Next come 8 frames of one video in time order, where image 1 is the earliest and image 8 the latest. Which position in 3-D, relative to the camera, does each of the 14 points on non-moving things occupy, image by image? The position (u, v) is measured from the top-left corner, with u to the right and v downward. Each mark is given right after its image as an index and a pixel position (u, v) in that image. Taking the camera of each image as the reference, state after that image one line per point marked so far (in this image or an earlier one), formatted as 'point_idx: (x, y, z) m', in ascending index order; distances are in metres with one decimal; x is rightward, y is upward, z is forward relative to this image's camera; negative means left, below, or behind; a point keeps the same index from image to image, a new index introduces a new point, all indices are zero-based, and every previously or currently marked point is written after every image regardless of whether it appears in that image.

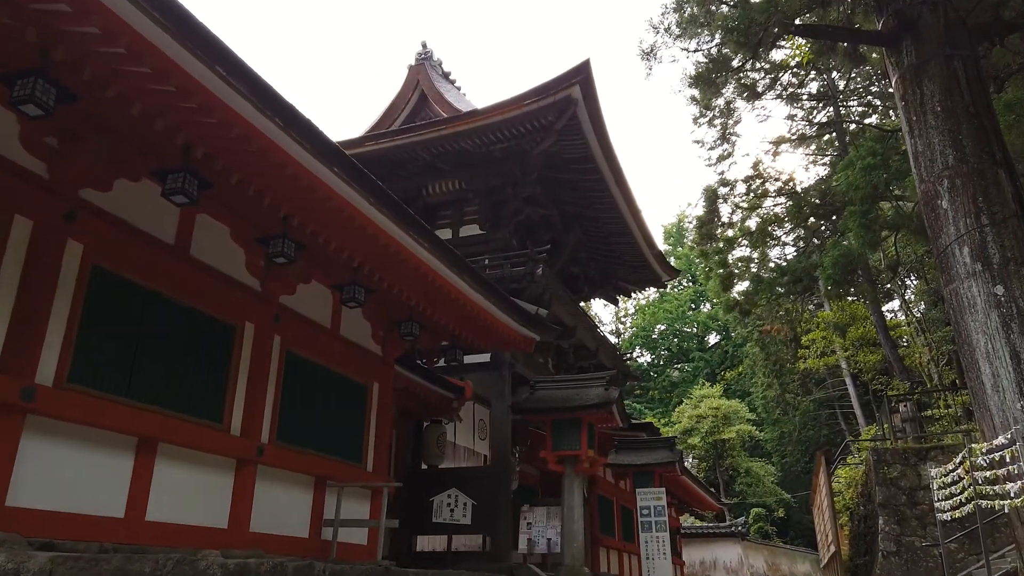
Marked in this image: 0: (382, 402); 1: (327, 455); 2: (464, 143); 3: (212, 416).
0: (-1.2, -1.1, +7.2) m
1: (-1.5, -1.3, +6.3) m
2: (-0.6, +1.7, +9.3) m
3: (-2.0, -0.8, +5.1) m
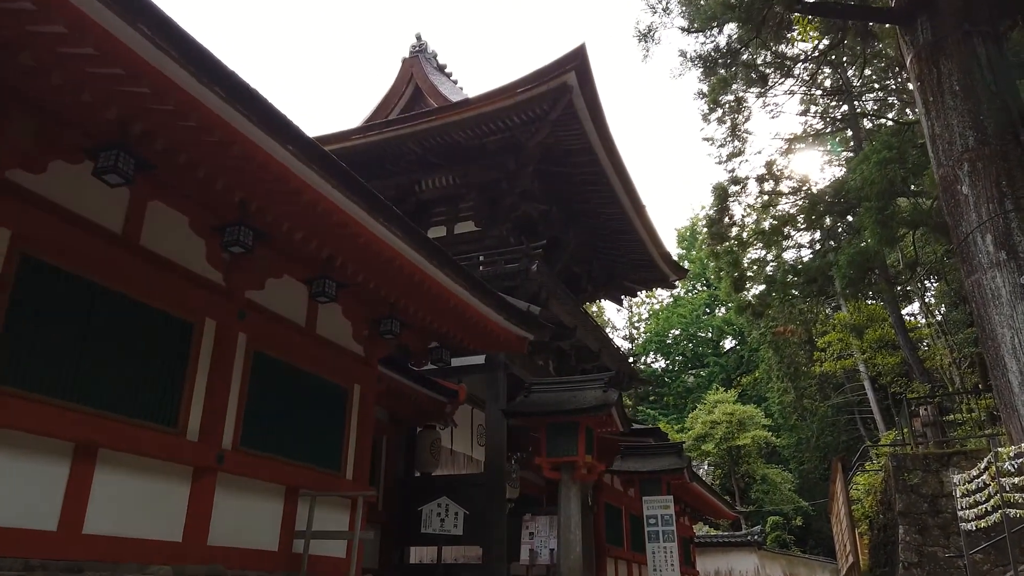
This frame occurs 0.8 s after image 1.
0: (-1.3, -1.0, +6.8) m
1: (-1.6, -1.3, +5.9) m
2: (-0.7, +1.7, +8.9) m
3: (-2.1, -0.8, +4.7) m
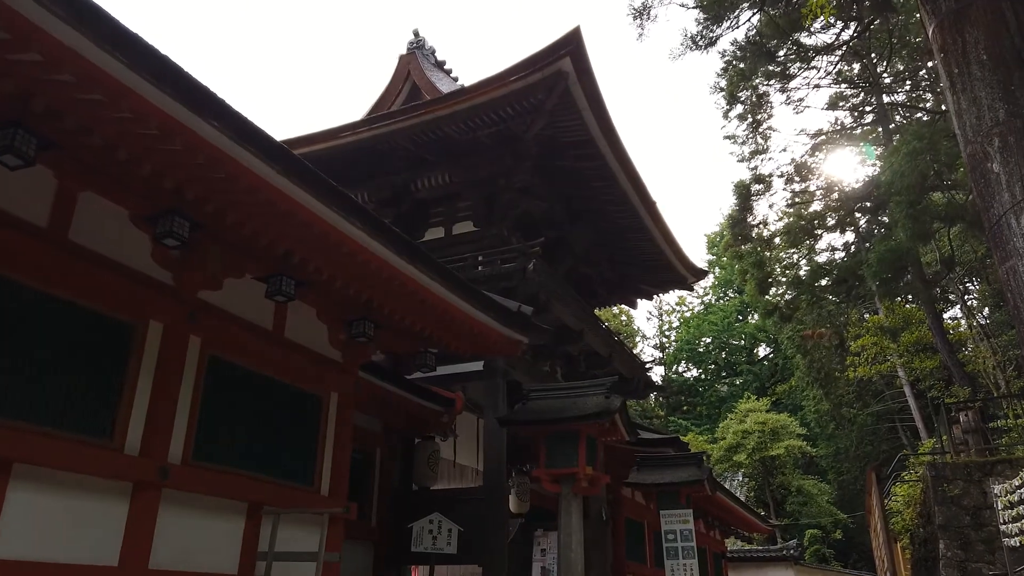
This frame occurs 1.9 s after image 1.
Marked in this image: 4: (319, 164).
0: (-1.4, -1.0, +6.3) m
1: (-1.7, -1.3, +5.4) m
2: (-0.7, +1.7, +8.4) m
3: (-2.3, -0.8, +4.3) m
4: (-2.4, +1.5, +9.3) m
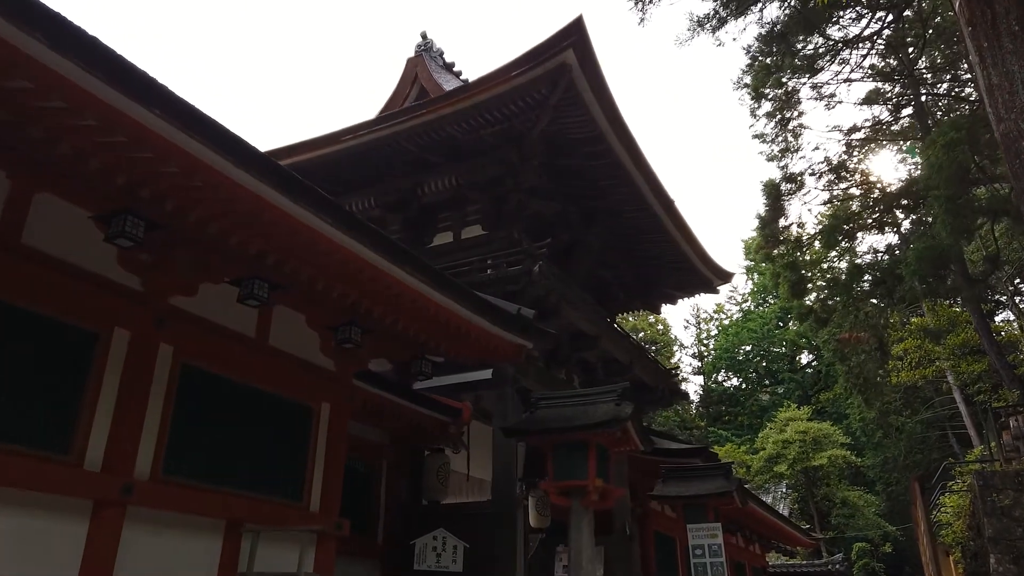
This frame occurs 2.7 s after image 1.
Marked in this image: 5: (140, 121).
0: (-1.4, -1.1, +6.0) m
1: (-1.8, -1.3, +5.1) m
2: (-0.7, +1.7, +8.1) m
3: (-2.4, -0.8, +4.1) m
4: (-2.2, +1.4, +9.1) m
5: (-1.7, +0.8, +3.6) m
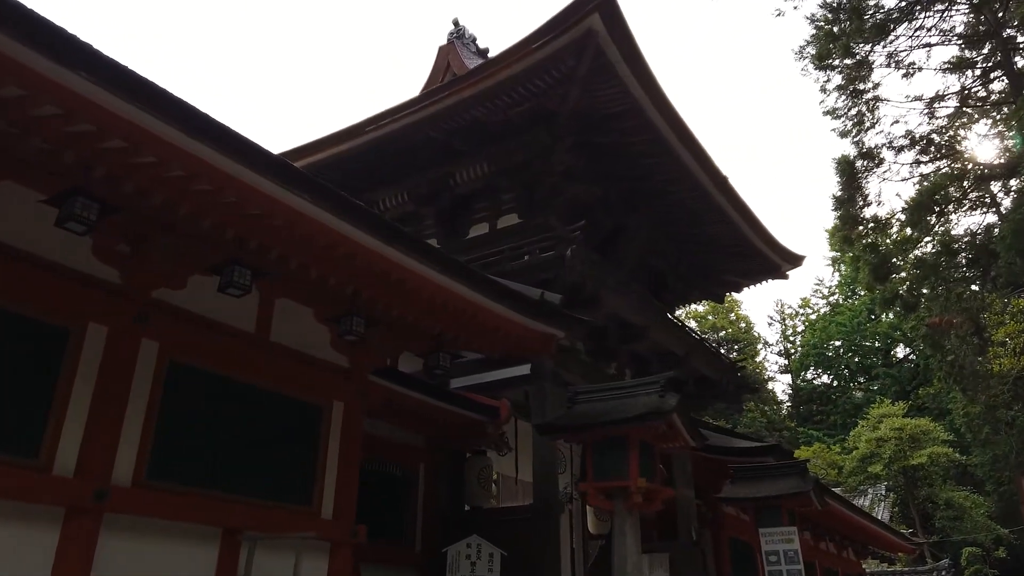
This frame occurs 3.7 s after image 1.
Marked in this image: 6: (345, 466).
0: (-1.2, -1.0, +5.6) m
1: (-1.6, -1.3, +4.8) m
2: (-0.4, +1.7, +7.7) m
3: (-2.4, -0.8, +3.8) m
4: (-1.8, +1.4, +8.9) m
5: (-1.8, +0.8, +3.3) m
6: (-1.2, -1.3, +5.5) m
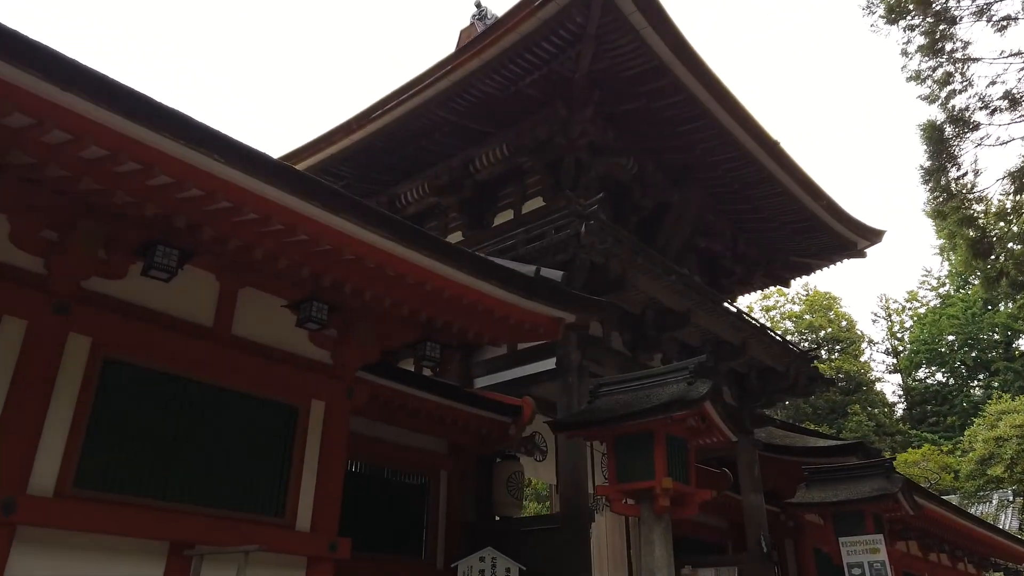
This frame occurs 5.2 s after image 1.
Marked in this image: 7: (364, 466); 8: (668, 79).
0: (-1.2, -0.9, +5.1) m
1: (-1.7, -1.2, +4.3) m
2: (-0.3, +1.8, +7.1) m
3: (-2.6, -0.7, +3.4) m
4: (-1.6, +1.4, +8.4) m
5: (-2.2, +0.9, +2.8) m
6: (-1.2, -1.2, +5.0) m
7: (-1.2, -1.4, +6.1) m
8: (+1.4, +1.9, +7.0) m
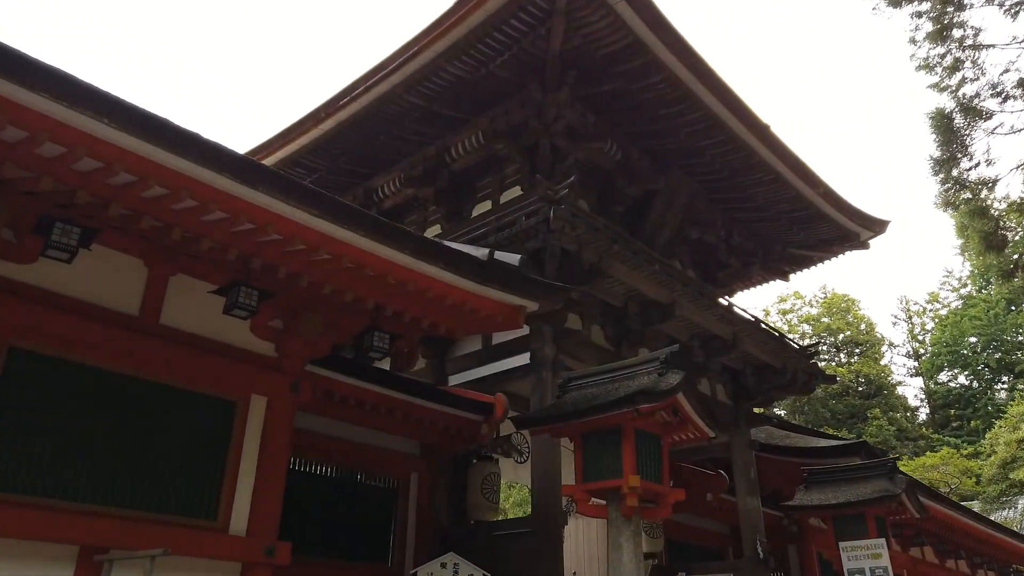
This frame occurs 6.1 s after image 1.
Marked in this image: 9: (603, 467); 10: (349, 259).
0: (-1.5, -0.8, +4.8) m
1: (-2.0, -1.1, +4.0) m
2: (-0.5, +1.9, +6.8) m
3: (-2.9, -0.6, +3.1) m
4: (-1.8, +1.4, +8.1) m
5: (-2.6, +1.0, +2.6) m
6: (-1.5, -1.1, +4.6) m
7: (-1.4, -1.3, +5.8) m
8: (+1.2, +2.0, +6.7) m
9: (+0.6, -1.1, +4.9) m
10: (-0.9, +0.2, +4.3) m
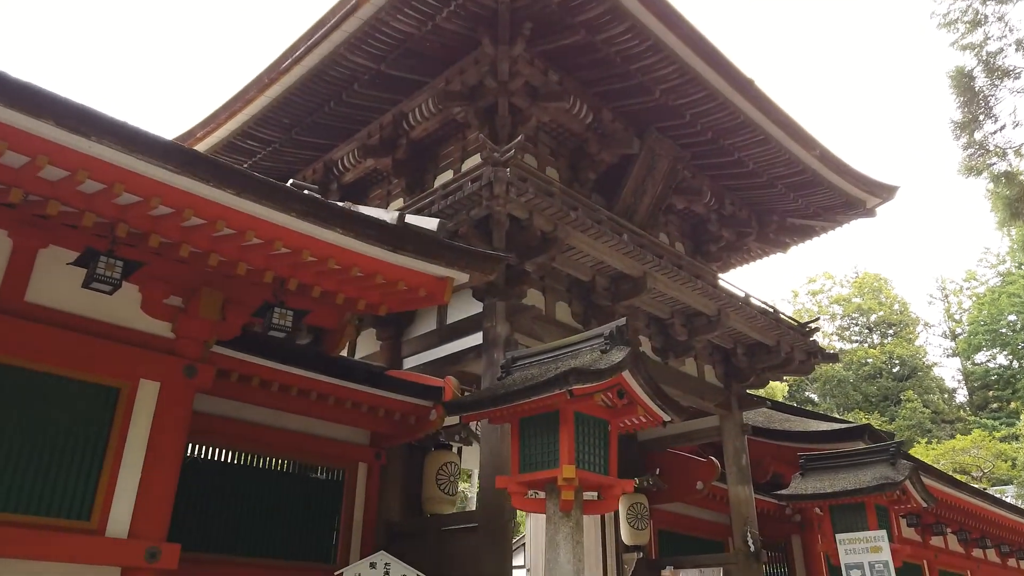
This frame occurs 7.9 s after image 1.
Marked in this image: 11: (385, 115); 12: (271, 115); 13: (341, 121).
0: (-1.9, -0.7, +4.3) m
1: (-2.5, -1.0, +3.5) m
2: (-0.9, +2.1, +6.2) m
3: (-3.4, -0.6, +2.7) m
4: (-2.1, +1.6, +7.6) m
5: (-3.1, +1.1, +2.1) m
6: (-1.9, -1.0, +4.1) m
7: (-1.8, -1.2, +5.3) m
8: (+0.7, +2.2, +6.0) m
9: (+0.2, -1.0, +4.4) m
10: (-1.4, +0.3, +3.8) m
11: (-1.2, +1.6, +7.2) m
12: (-2.3, +1.6, +7.4) m
13: (-1.6, +1.6, +7.5) m
